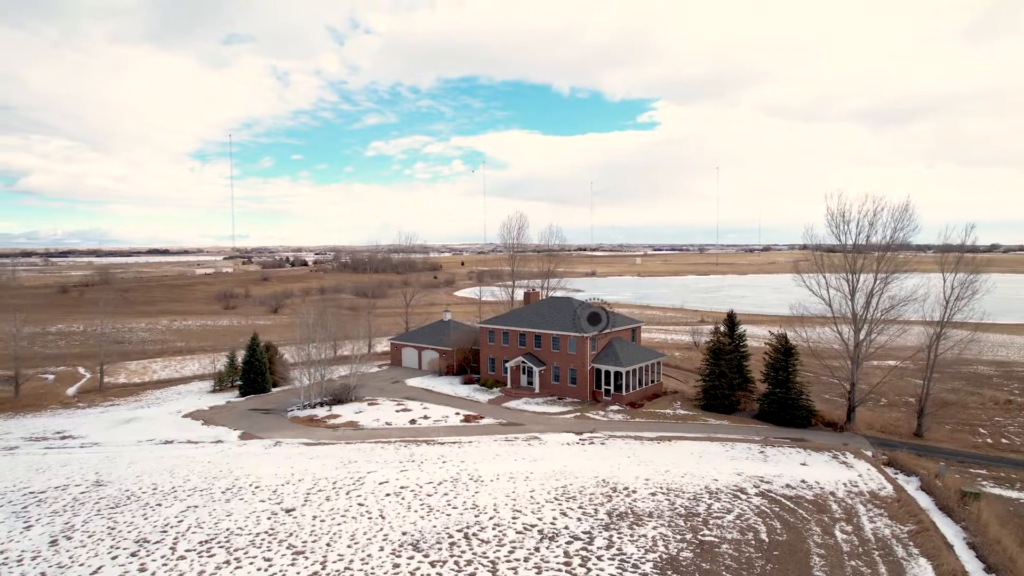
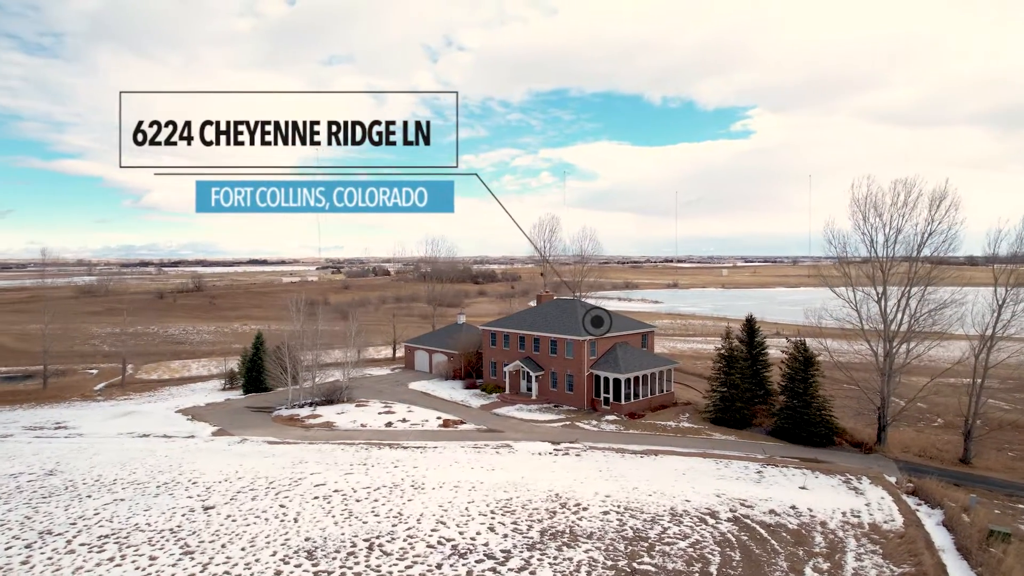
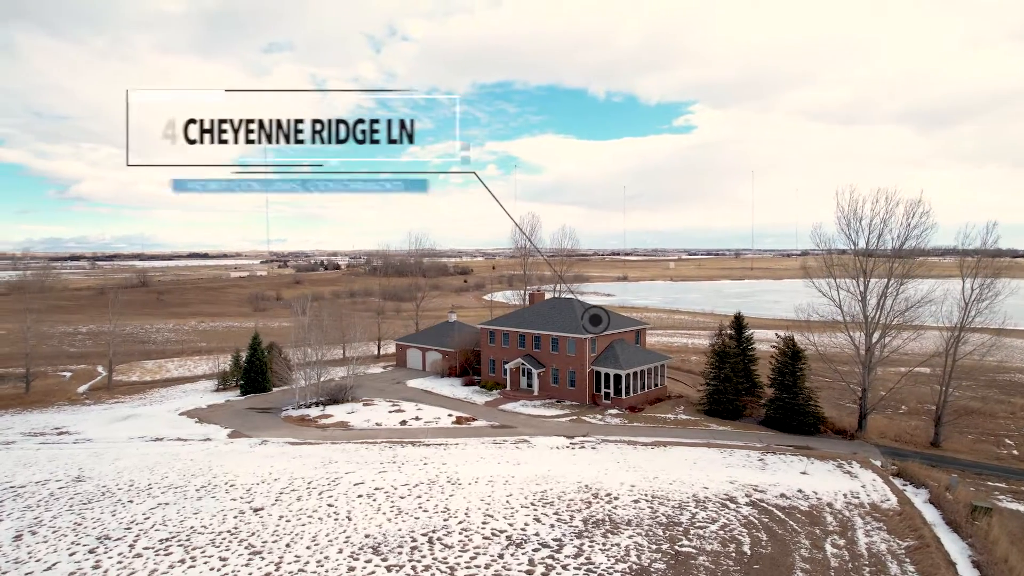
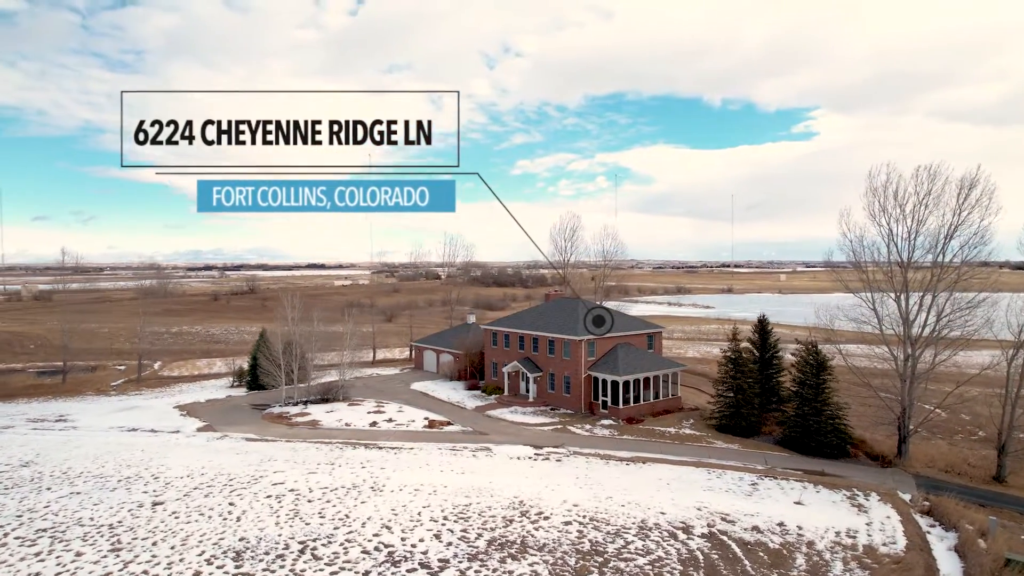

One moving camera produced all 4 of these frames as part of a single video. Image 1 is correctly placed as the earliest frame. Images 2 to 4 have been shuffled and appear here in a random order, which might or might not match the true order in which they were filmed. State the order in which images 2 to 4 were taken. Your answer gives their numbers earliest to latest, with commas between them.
3, 2, 4
